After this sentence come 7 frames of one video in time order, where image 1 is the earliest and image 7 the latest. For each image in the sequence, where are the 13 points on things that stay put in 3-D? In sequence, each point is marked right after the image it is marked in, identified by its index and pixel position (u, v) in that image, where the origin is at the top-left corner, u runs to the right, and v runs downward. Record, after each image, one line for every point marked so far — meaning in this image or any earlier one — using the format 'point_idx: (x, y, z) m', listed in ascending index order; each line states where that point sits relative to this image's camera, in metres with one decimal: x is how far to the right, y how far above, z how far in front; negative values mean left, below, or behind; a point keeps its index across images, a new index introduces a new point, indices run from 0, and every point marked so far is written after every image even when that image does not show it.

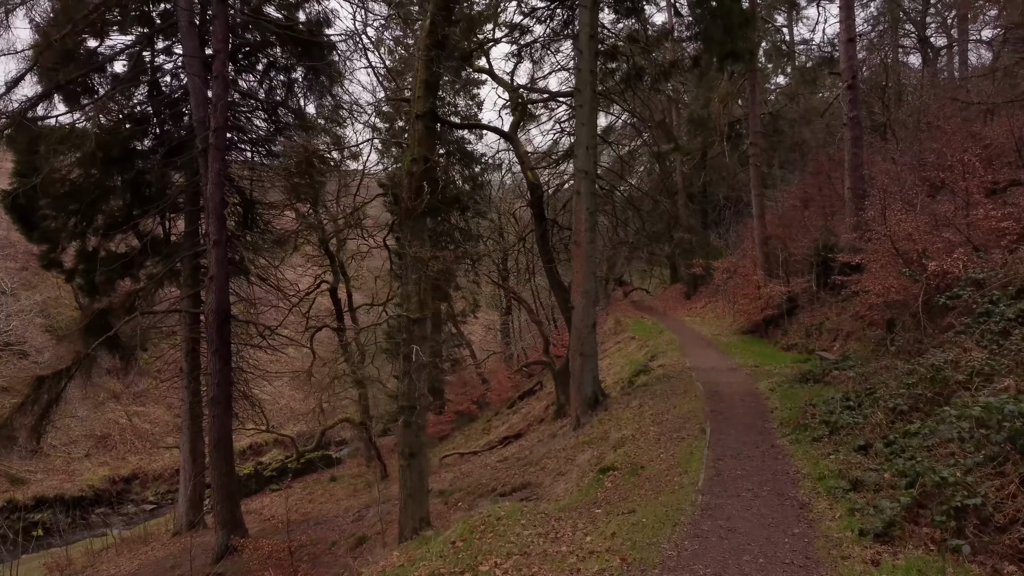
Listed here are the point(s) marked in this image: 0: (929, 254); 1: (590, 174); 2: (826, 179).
0: (+5.3, +0.4, +7.5) m
1: (+1.1, +1.7, +8.7) m
2: (+9.4, +3.3, +17.8) m
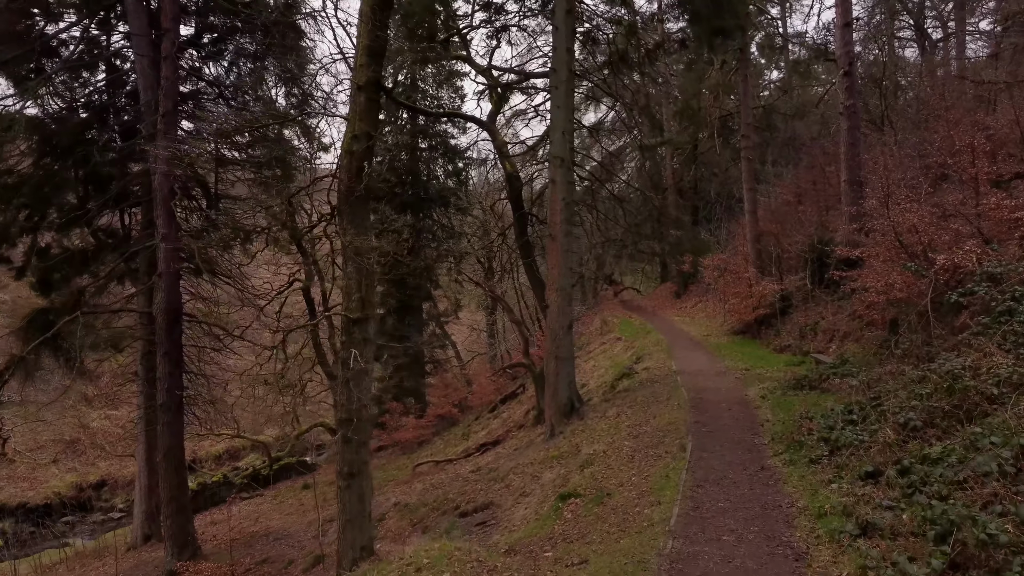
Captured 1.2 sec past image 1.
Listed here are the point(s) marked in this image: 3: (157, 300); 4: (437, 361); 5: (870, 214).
0: (+4.9, +0.5, +6.9) m
1: (+0.7, +1.7, +8.0) m
2: (+8.9, +3.3, +17.2) m
3: (-5.7, -0.2, +9.6) m
4: (-2.3, -2.3, +18.9) m
5: (+5.0, +1.1, +8.4) m
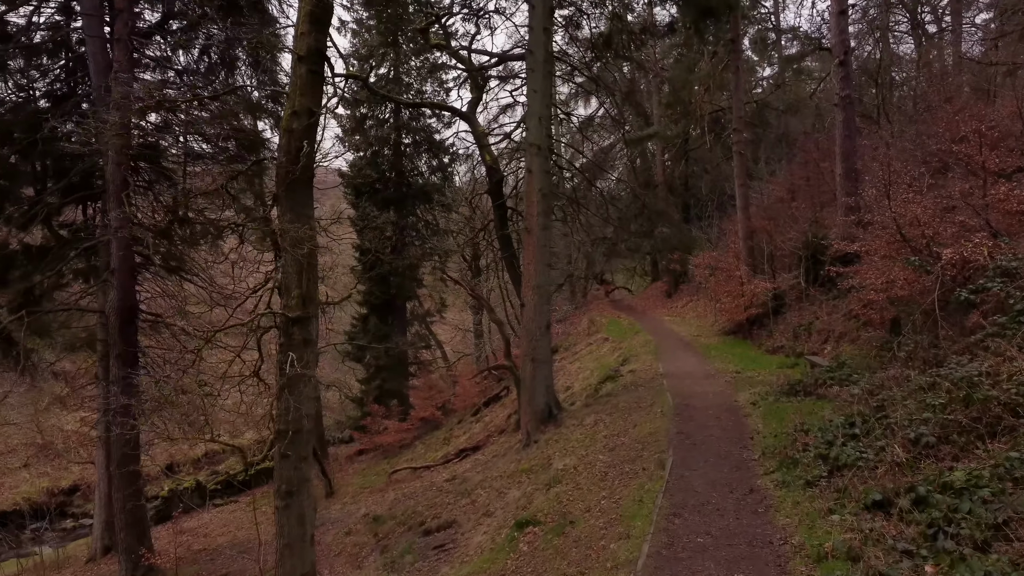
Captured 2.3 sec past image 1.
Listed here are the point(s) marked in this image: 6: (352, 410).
0: (+4.6, +0.5, +6.4) m
1: (+0.4, +1.8, +7.5) m
2: (+8.5, +3.3, +16.8) m
3: (-6.1, -0.2, +9.0) m
4: (-2.8, -2.3, +18.4) m
5: (+4.7, +1.1, +7.9) m
6: (-5.0, -3.8, +18.7) m
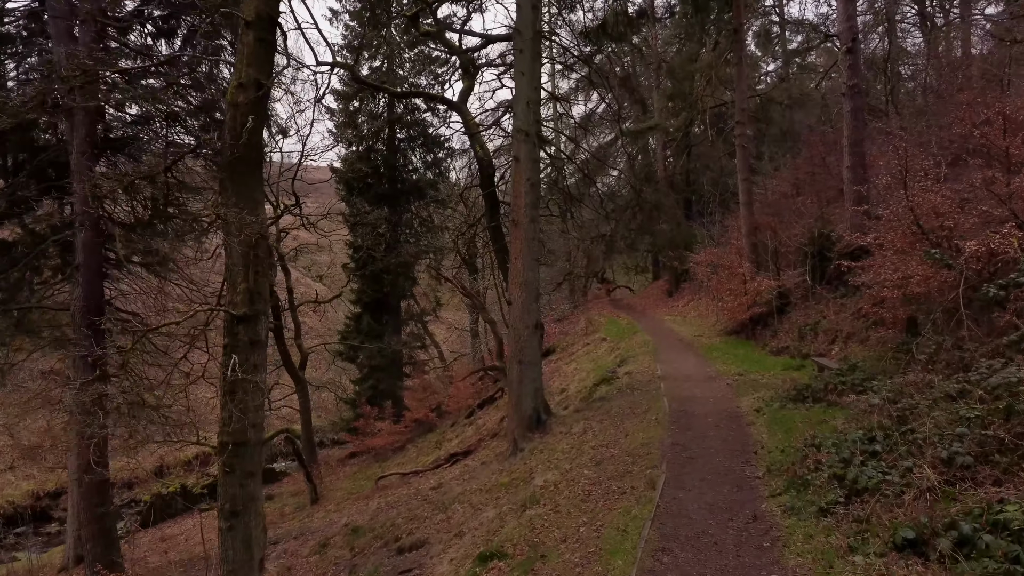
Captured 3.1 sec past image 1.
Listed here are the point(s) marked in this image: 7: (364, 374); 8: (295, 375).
0: (+4.4, +0.5, +5.9) m
1: (+0.2, +1.8, +7.0) m
2: (+8.4, +3.4, +16.3) m
3: (-6.2, -0.1, +8.6) m
4: (-2.9, -2.2, +17.9) m
5: (+4.6, +1.1, +7.4) m
6: (-5.1, -3.8, +18.3) m
7: (-4.3, -2.5, +17.5) m
8: (-5.1, -2.1, +14.1) m
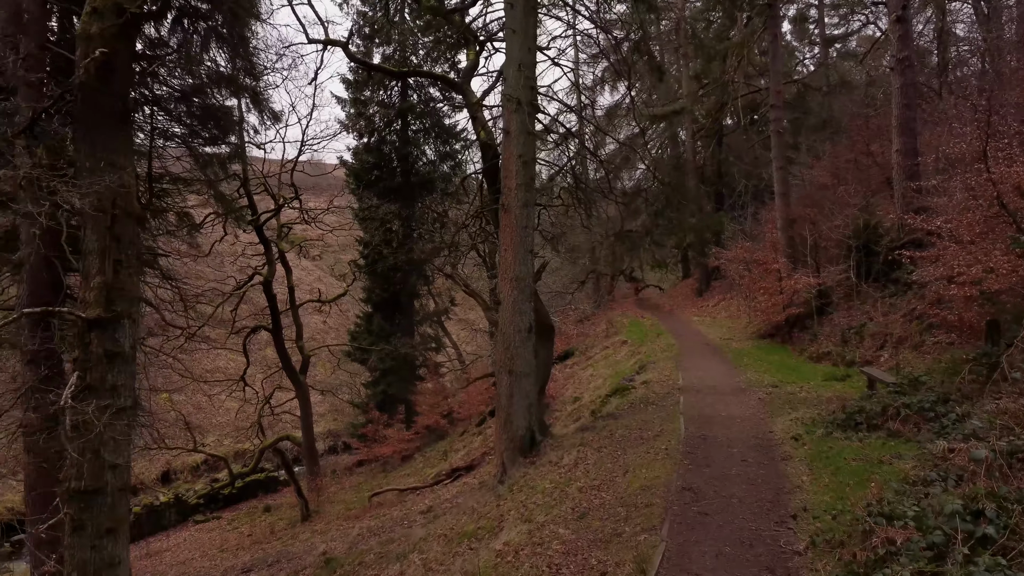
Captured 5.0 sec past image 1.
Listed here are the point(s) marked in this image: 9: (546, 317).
0: (+4.3, +0.6, +4.7) m
1: (+0.1, +1.8, +6.0) m
2: (+8.8, +3.4, +14.8) m
3: (-6.2, -0.1, +7.9) m
4: (-2.4, -2.2, +17.1) m
5: (+4.5, +1.1, +6.2) m
6: (-4.6, -3.8, +17.6) m
7: (-3.9, -2.5, +16.7) m
8: (-4.8, -2.1, +13.4) m
9: (+0.5, -0.4, +8.6) m
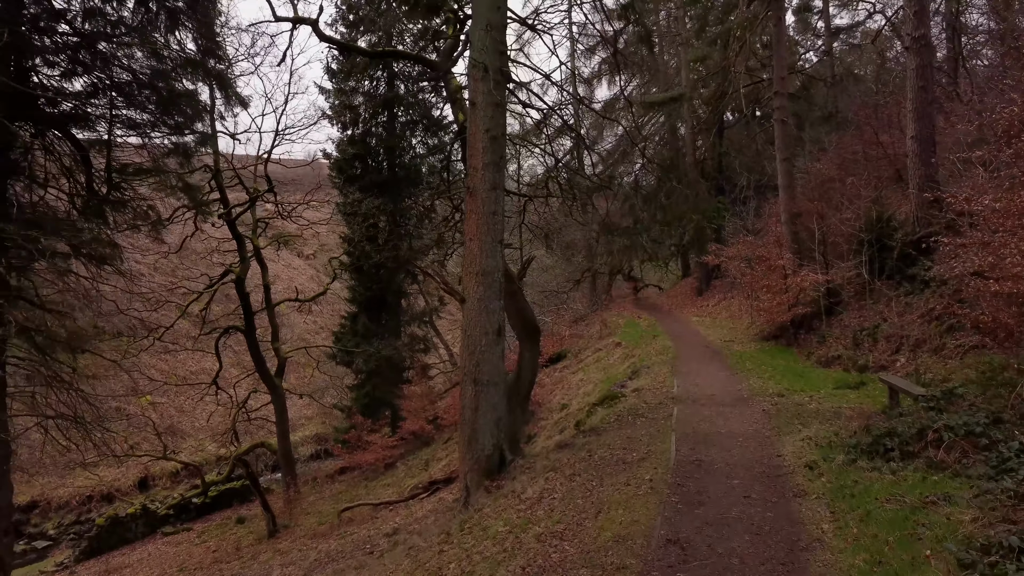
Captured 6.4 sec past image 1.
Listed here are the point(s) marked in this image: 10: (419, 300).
0: (+4.0, +0.6, +3.9) m
1: (-0.1, +1.9, +5.3) m
2: (+8.5, +3.4, +14.1) m
3: (-6.5, -0.1, +7.2) m
4: (-2.6, -2.2, +16.3) m
5: (+4.2, +1.2, +5.5) m
6: (-4.8, -3.7, +16.8) m
7: (-4.1, -2.5, +16.0) m
8: (-5.1, -2.0, +12.7) m
9: (+0.2, -0.4, +7.9) m
10: (-2.8, -0.4, +17.8) m
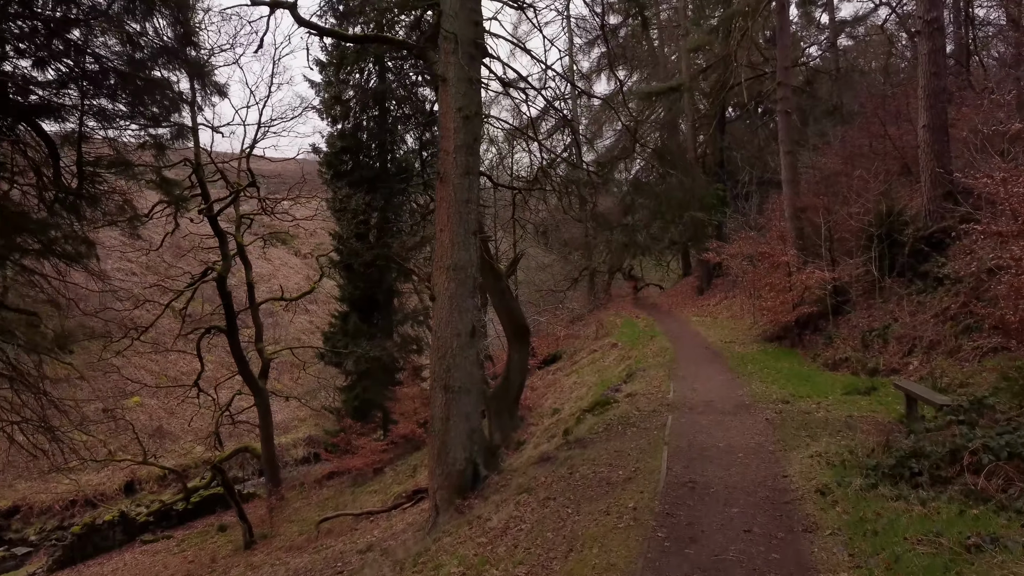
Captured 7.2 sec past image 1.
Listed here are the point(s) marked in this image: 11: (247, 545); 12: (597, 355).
0: (+3.8, +0.6, +3.4) m
1: (-0.3, +1.9, +4.8) m
2: (+8.4, +3.5, +13.5) m
3: (-6.6, 0.0, +6.7) m
4: (-2.8, -2.1, +15.9) m
5: (+4.0, +1.2, +5.0) m
6: (-5.0, -3.7, +16.4) m
7: (-4.2, -2.4, +15.5) m
8: (-5.2, -2.0, +12.2) m
9: (+0.1, -0.4, +7.4) m
10: (-2.9, -0.3, +17.3) m
11: (-4.2, -4.1, +9.7) m
12: (+2.0, -1.5, +13.1) m
